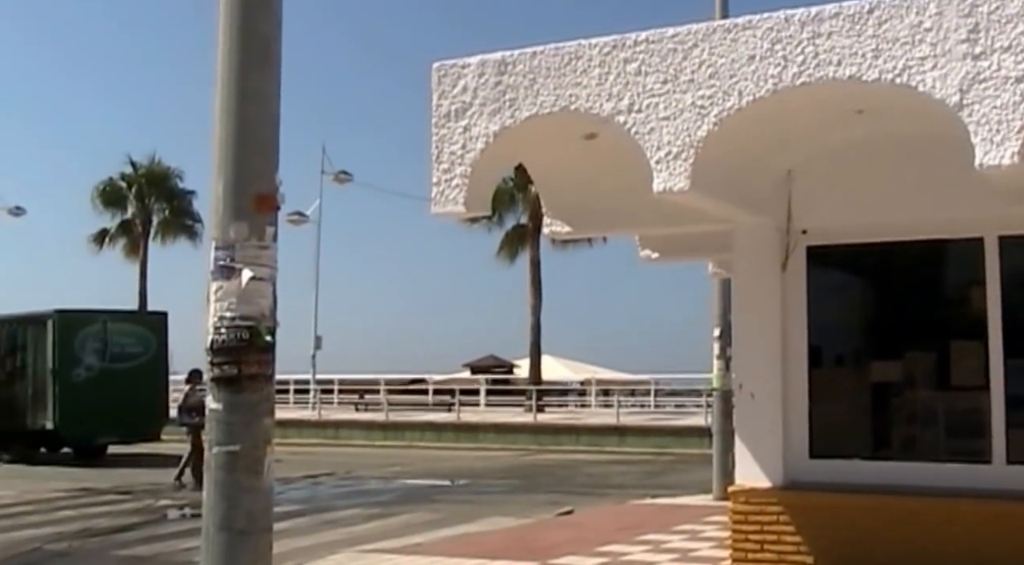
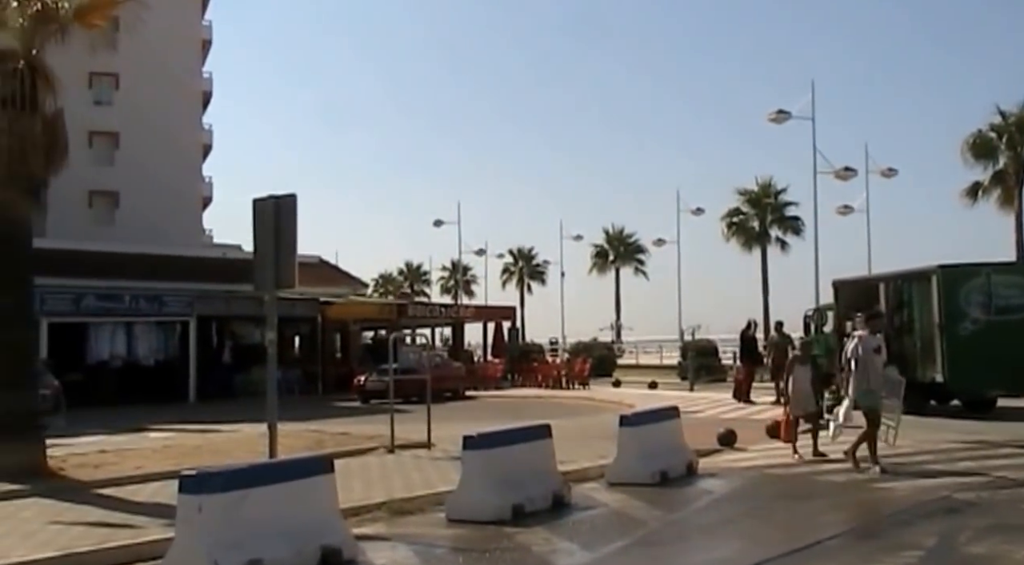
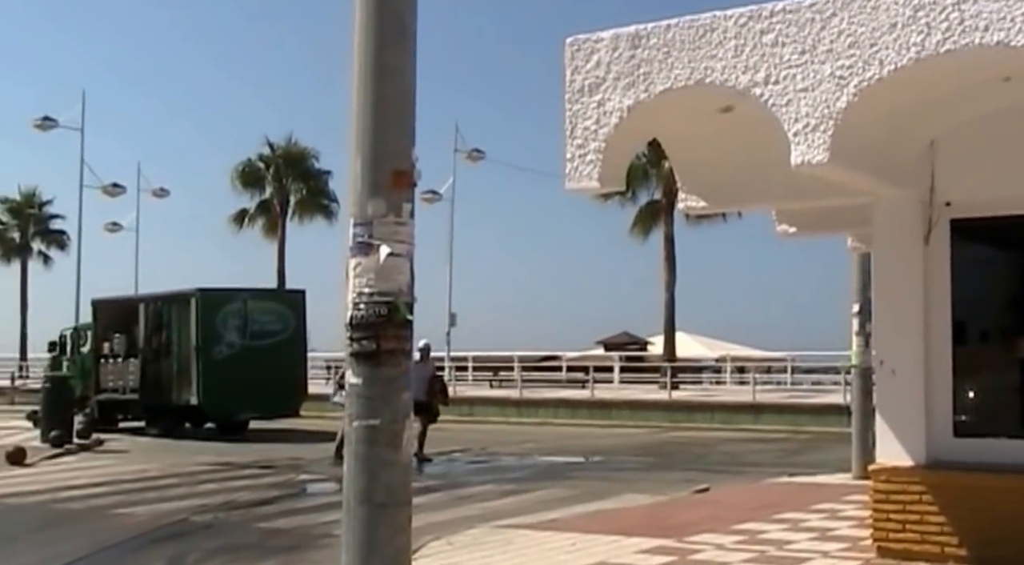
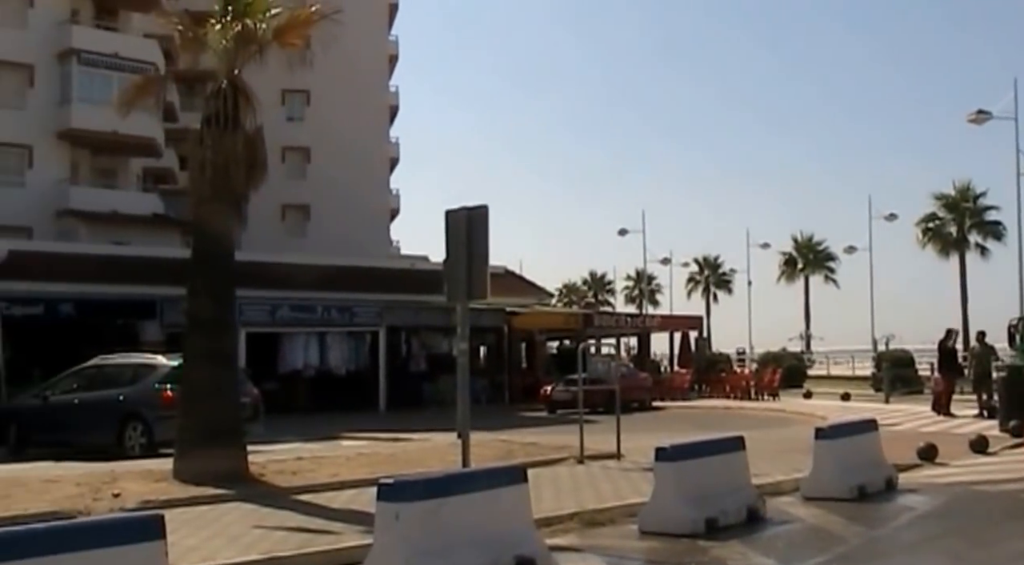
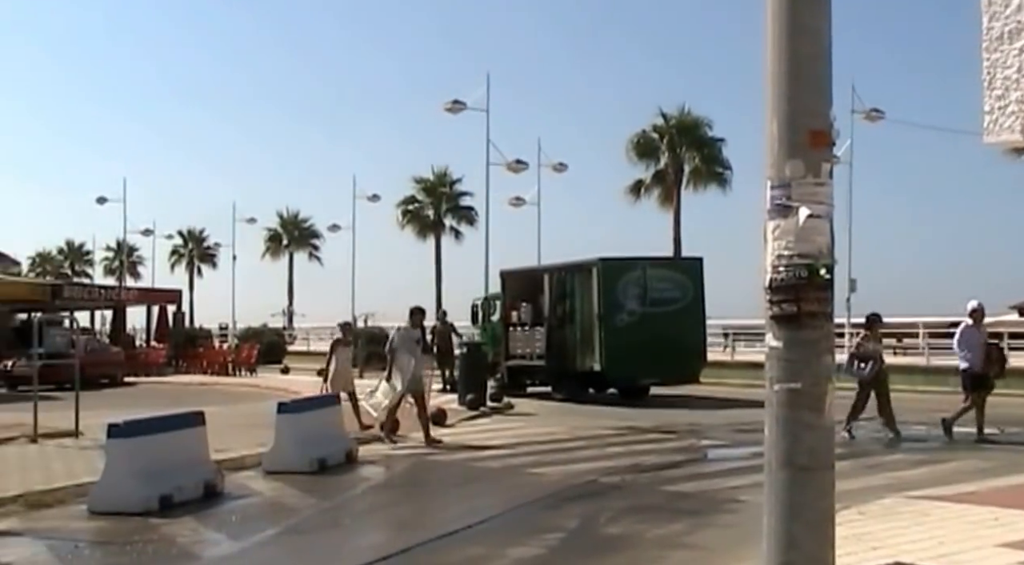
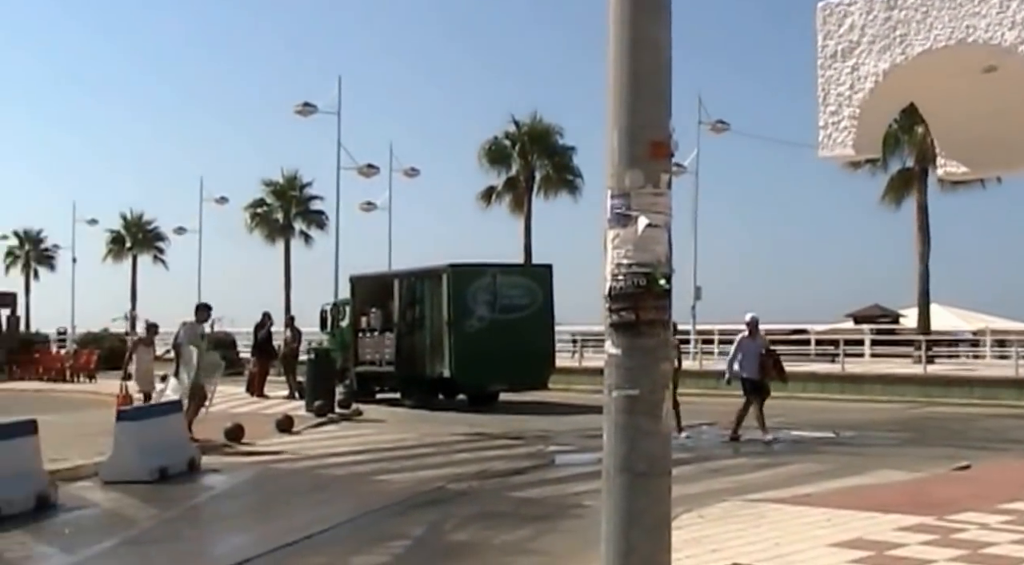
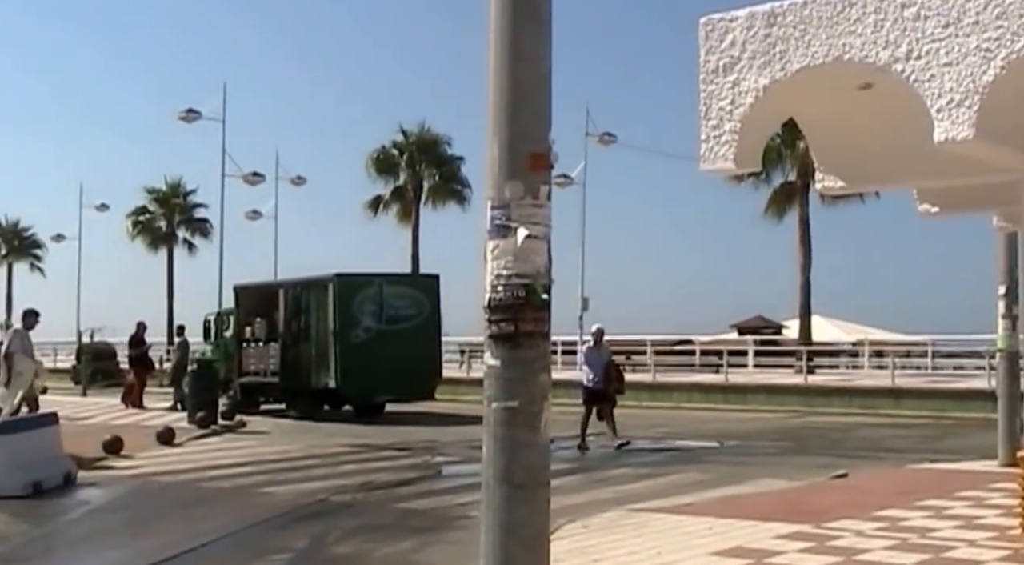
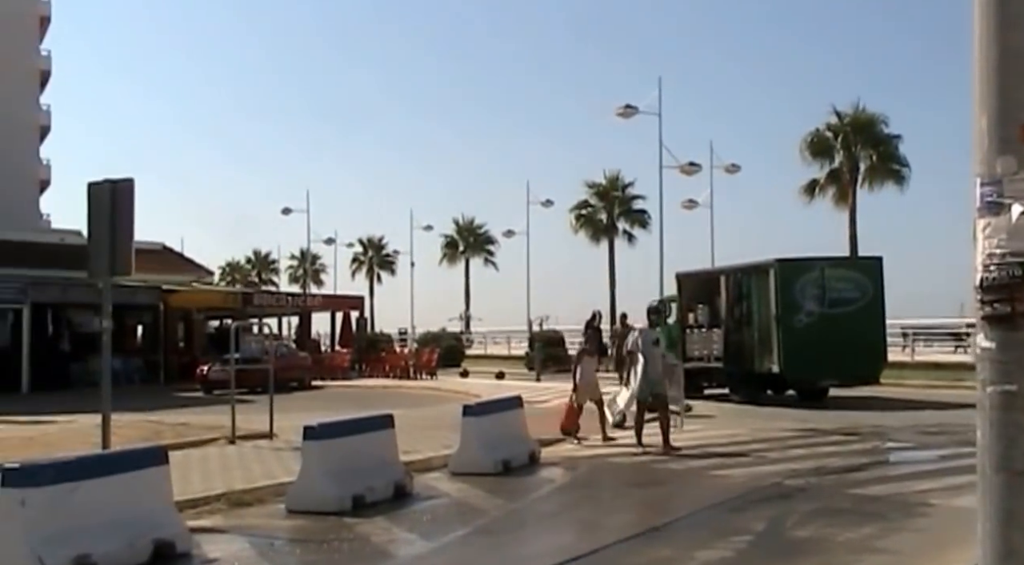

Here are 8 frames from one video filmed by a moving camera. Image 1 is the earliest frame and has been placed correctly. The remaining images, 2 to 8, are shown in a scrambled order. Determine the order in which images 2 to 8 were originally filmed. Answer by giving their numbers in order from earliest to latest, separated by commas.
3, 7, 6, 5, 8, 2, 4
